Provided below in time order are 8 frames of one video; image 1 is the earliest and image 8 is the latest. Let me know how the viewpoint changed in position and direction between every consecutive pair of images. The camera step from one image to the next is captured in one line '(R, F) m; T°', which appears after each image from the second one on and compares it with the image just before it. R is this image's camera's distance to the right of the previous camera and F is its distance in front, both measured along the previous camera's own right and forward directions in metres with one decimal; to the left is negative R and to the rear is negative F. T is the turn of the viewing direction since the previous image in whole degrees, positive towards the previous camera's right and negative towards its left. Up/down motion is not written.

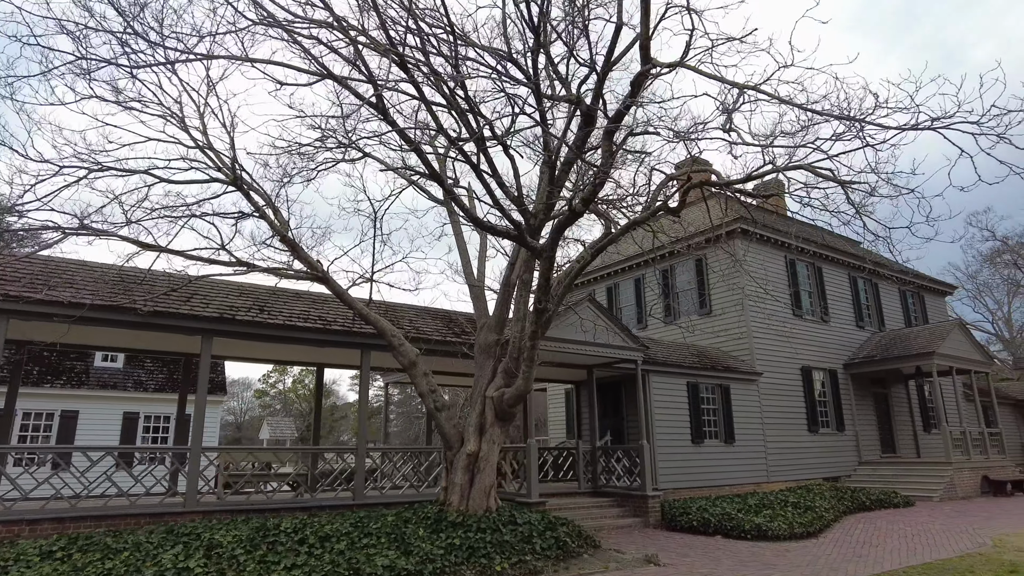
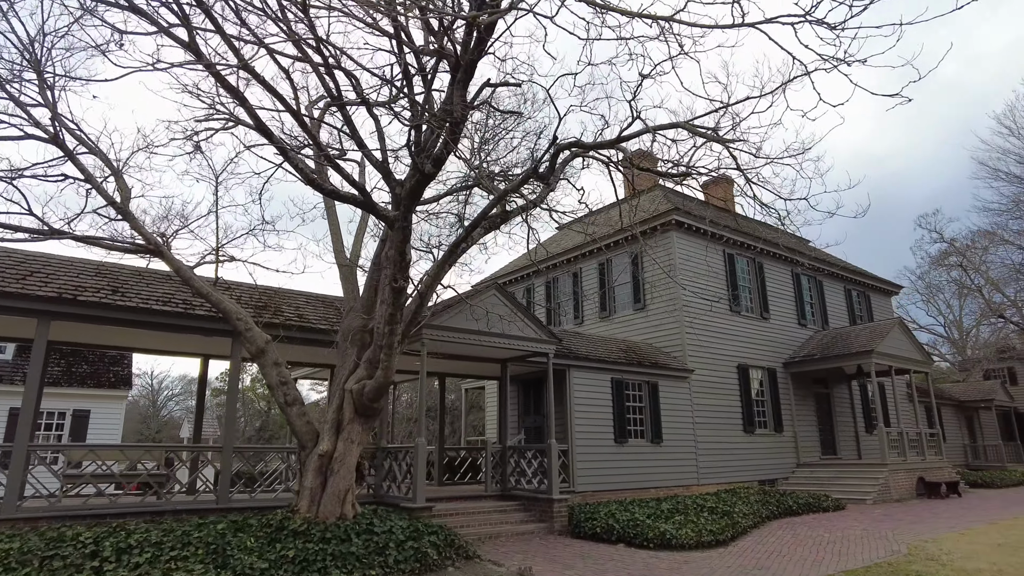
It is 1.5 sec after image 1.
(+1.1, +0.9) m; +2°
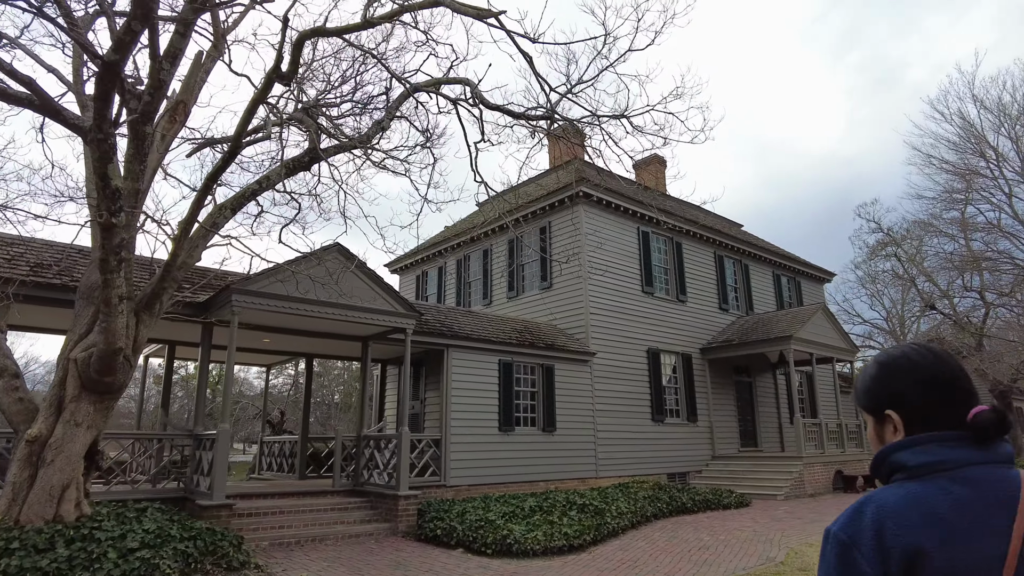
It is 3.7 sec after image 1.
(+1.6, +1.4) m; +3°
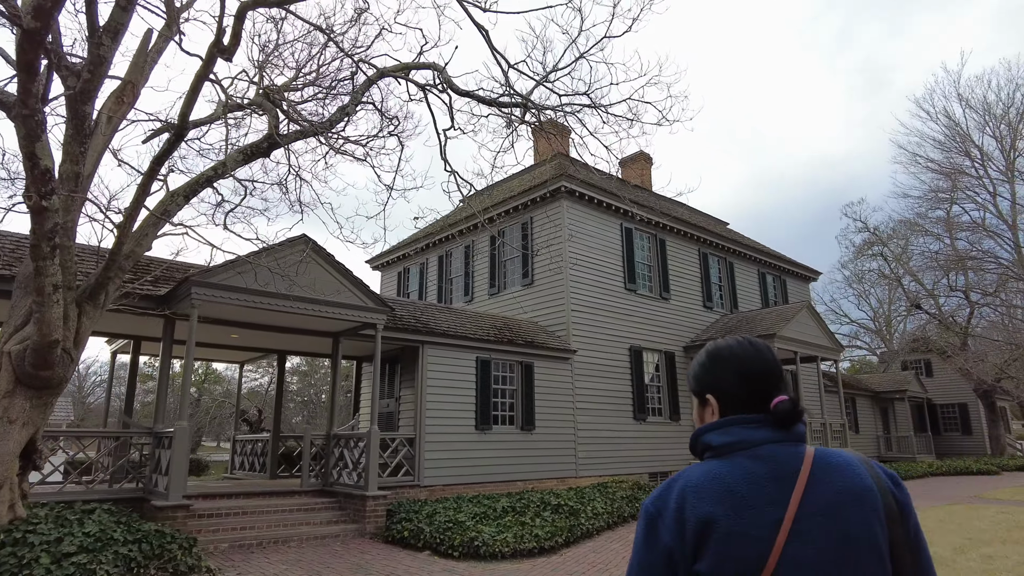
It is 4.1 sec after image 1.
(+0.2, +0.3) m; +1°
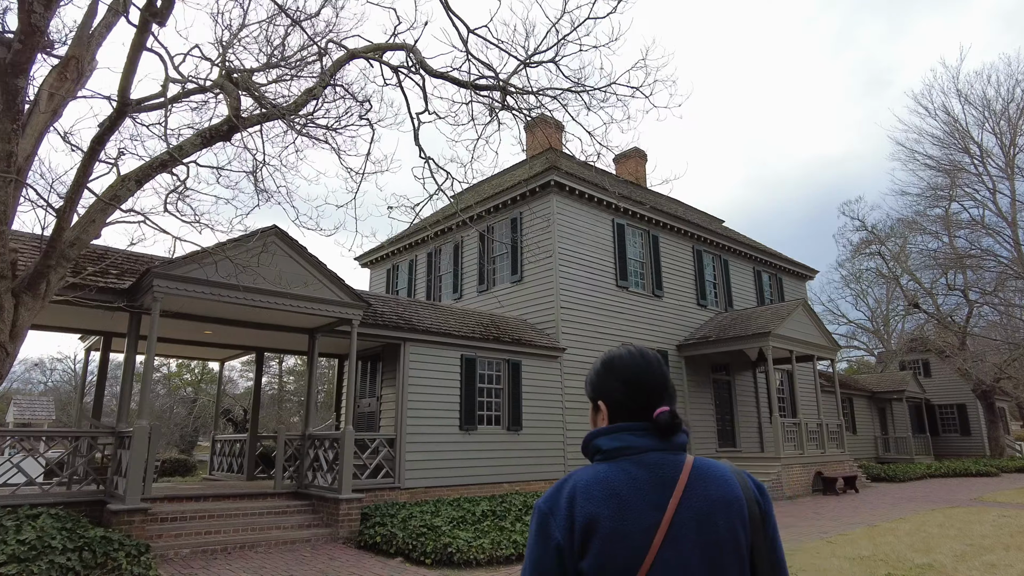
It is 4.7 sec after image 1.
(+0.2, +0.4) m; 0°
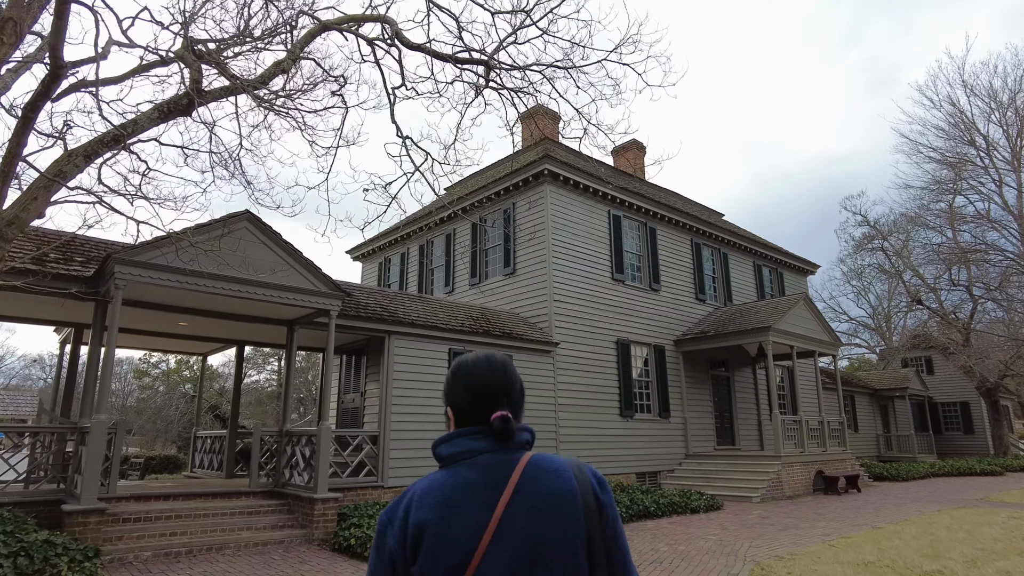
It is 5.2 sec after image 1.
(+0.2, +0.4) m; 0°
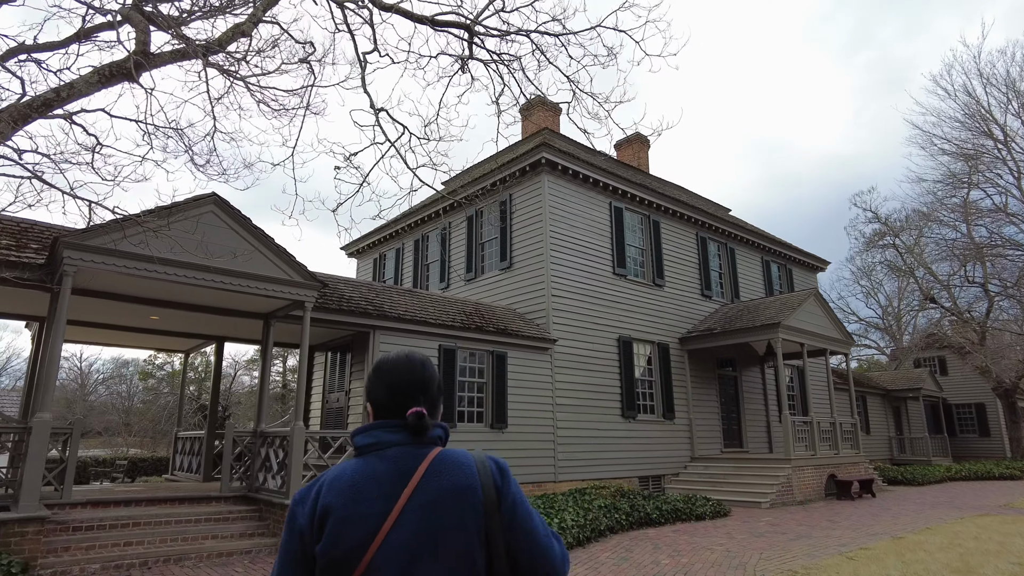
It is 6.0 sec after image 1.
(+0.2, +0.6) m; -1°
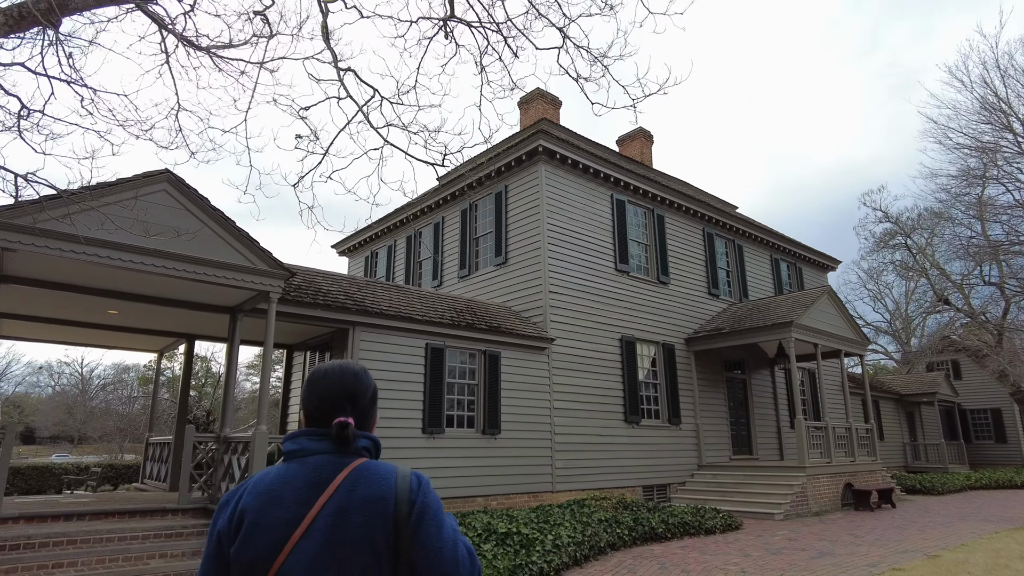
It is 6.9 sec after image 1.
(+0.1, +0.8) m; 0°
